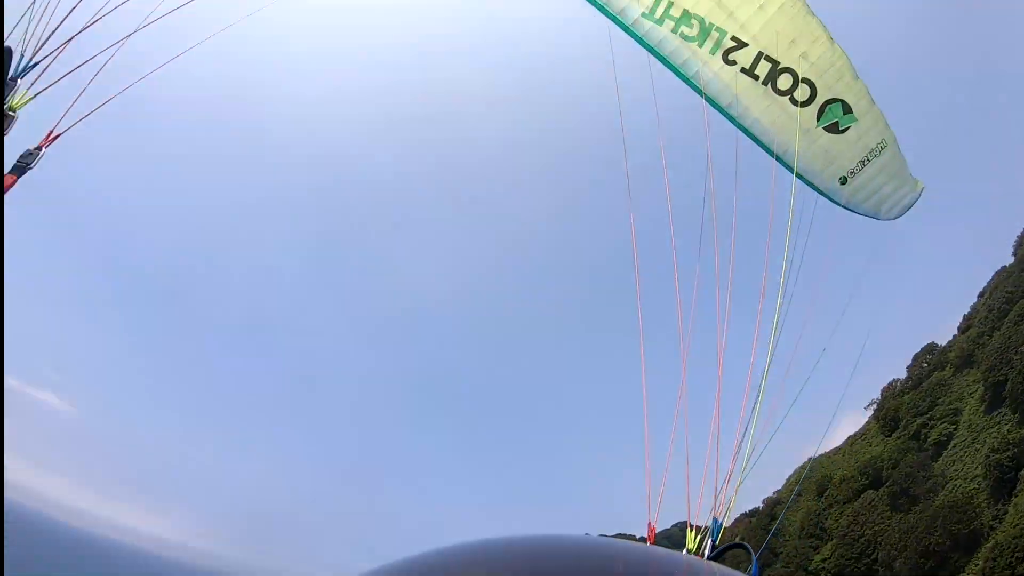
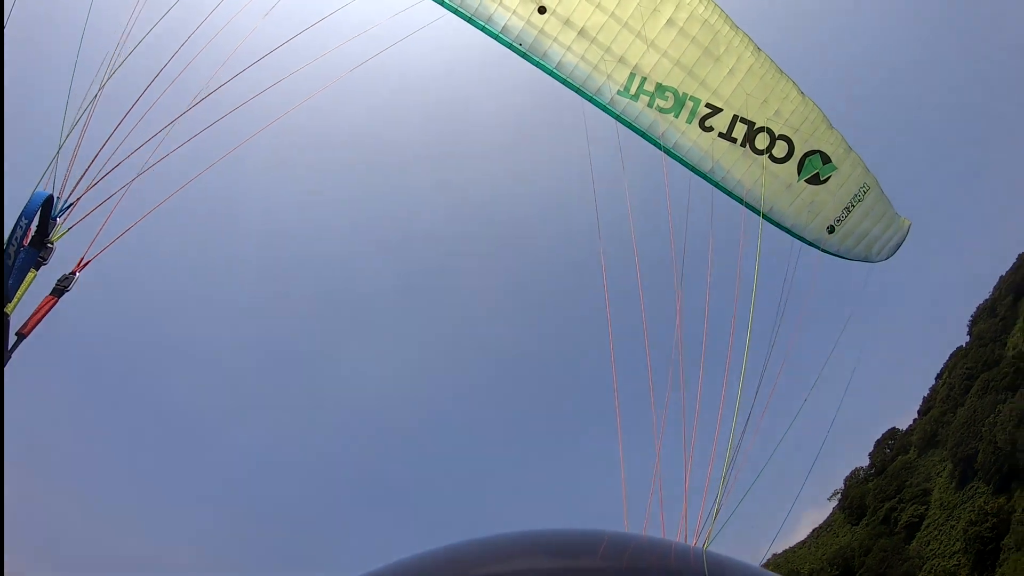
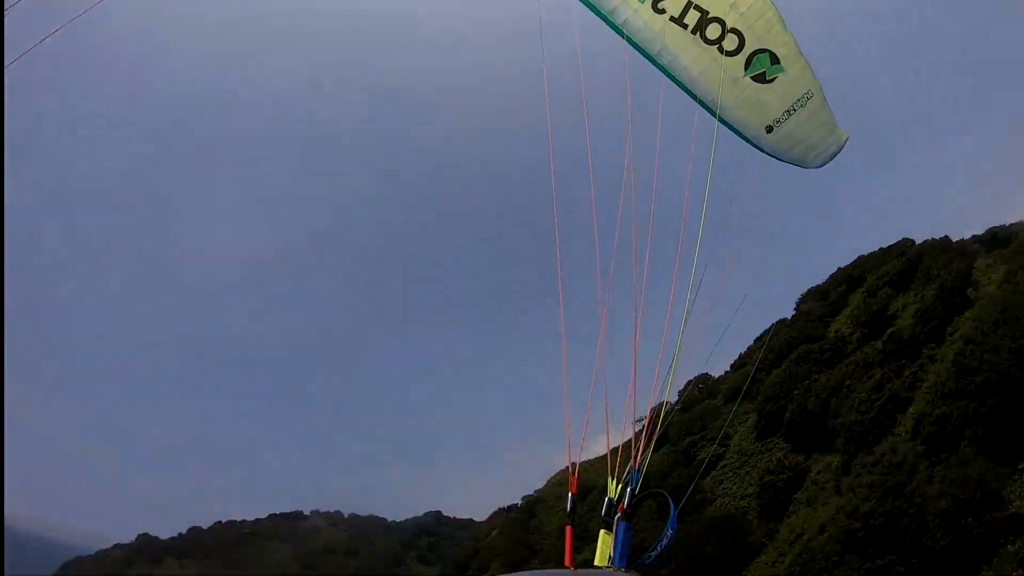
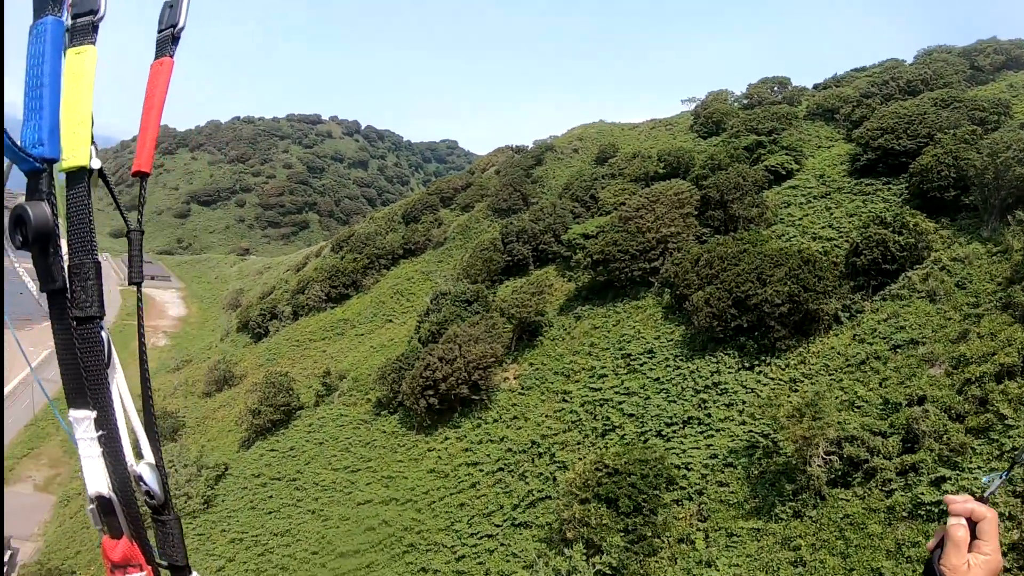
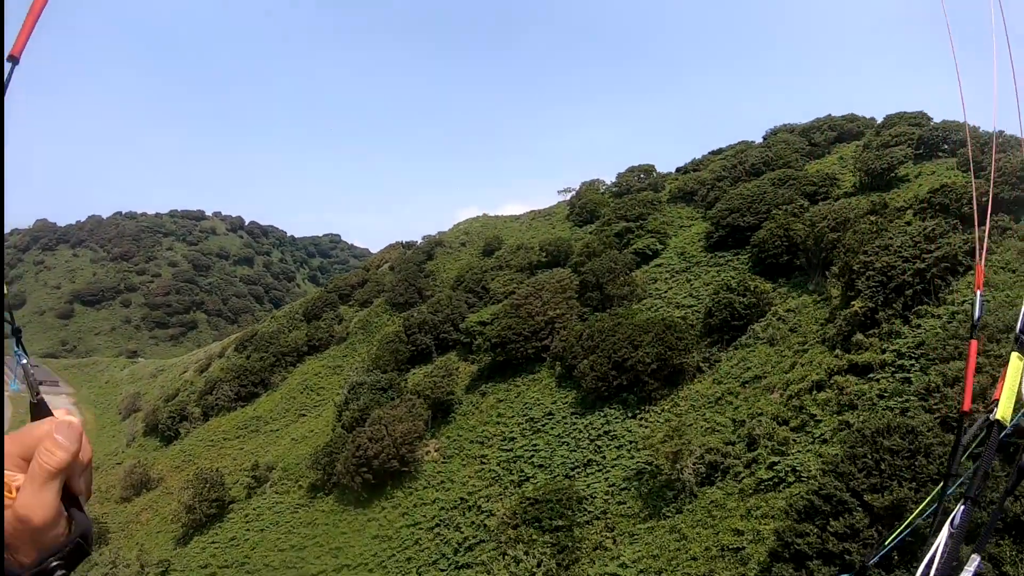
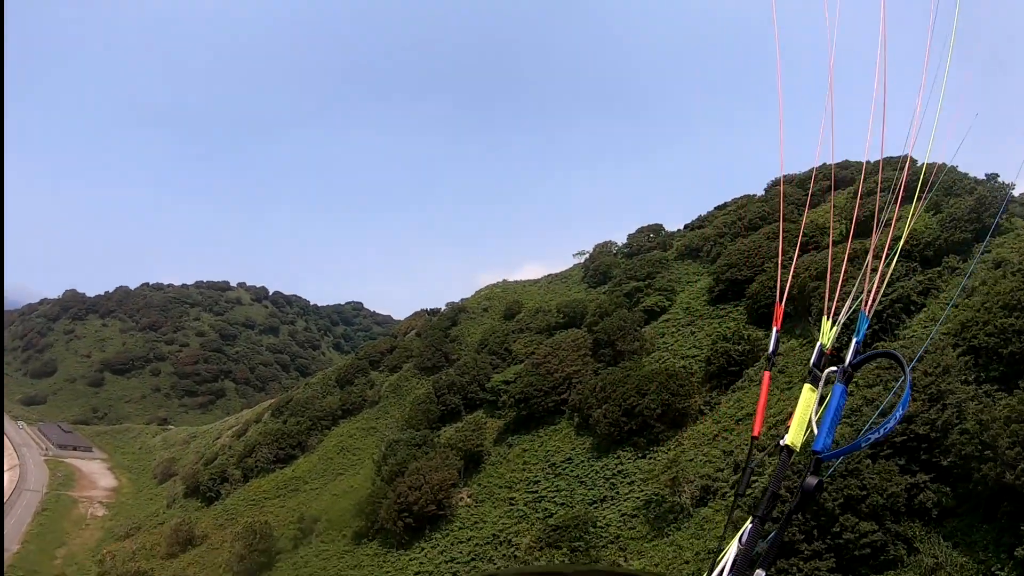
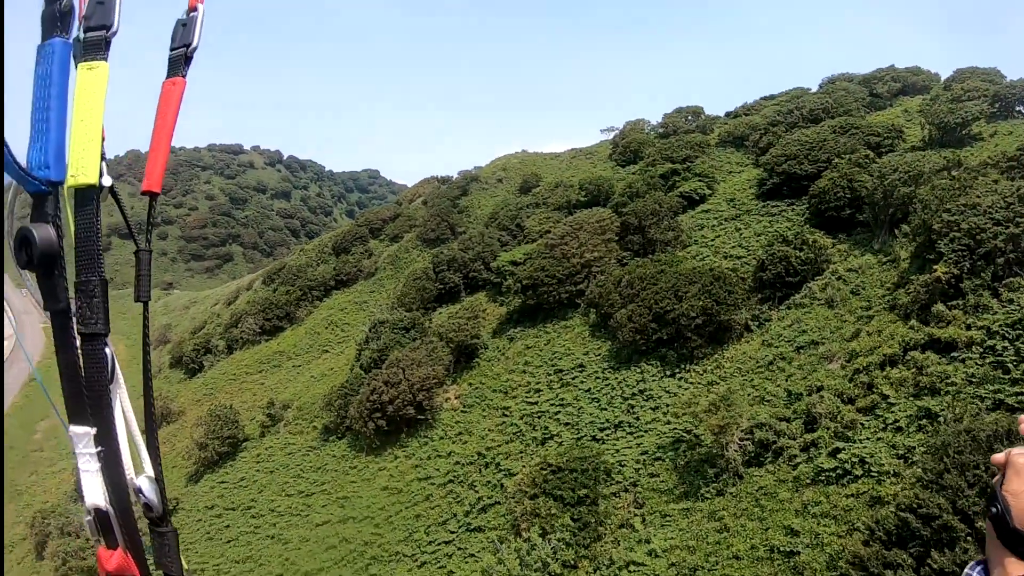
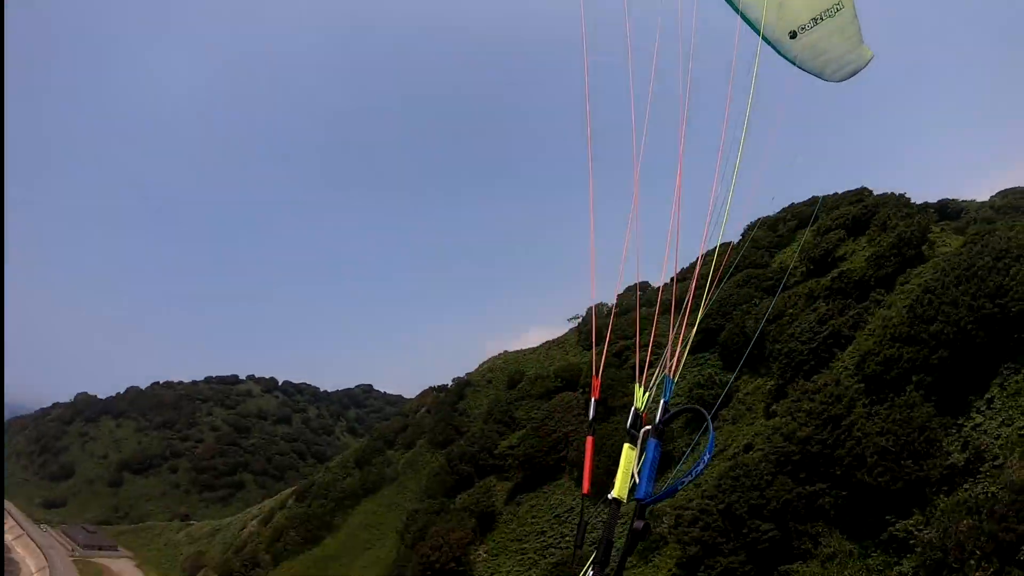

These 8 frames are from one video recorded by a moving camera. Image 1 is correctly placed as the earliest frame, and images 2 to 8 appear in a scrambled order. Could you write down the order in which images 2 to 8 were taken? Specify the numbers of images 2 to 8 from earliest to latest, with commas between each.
2, 3, 8, 6, 5, 7, 4
